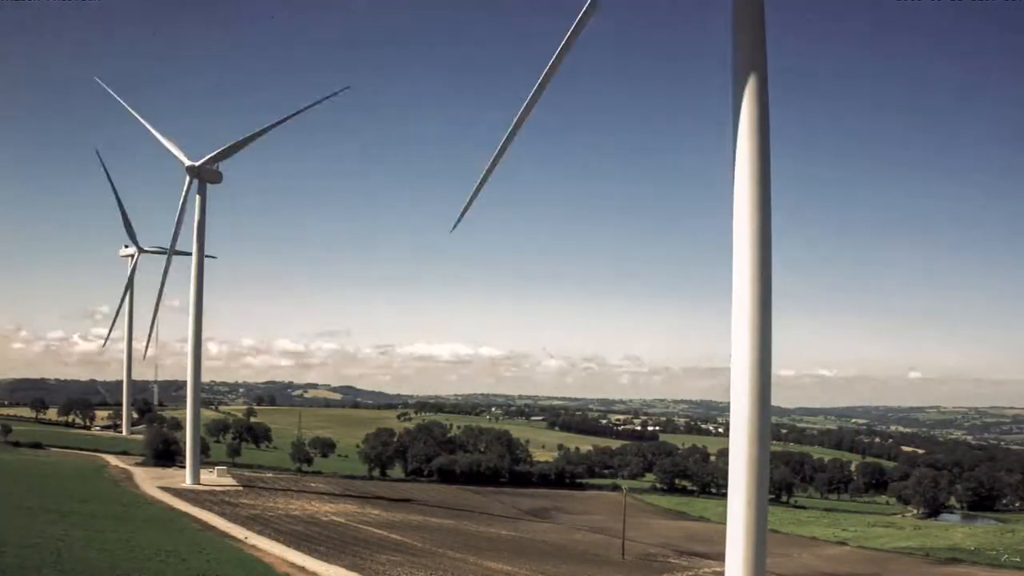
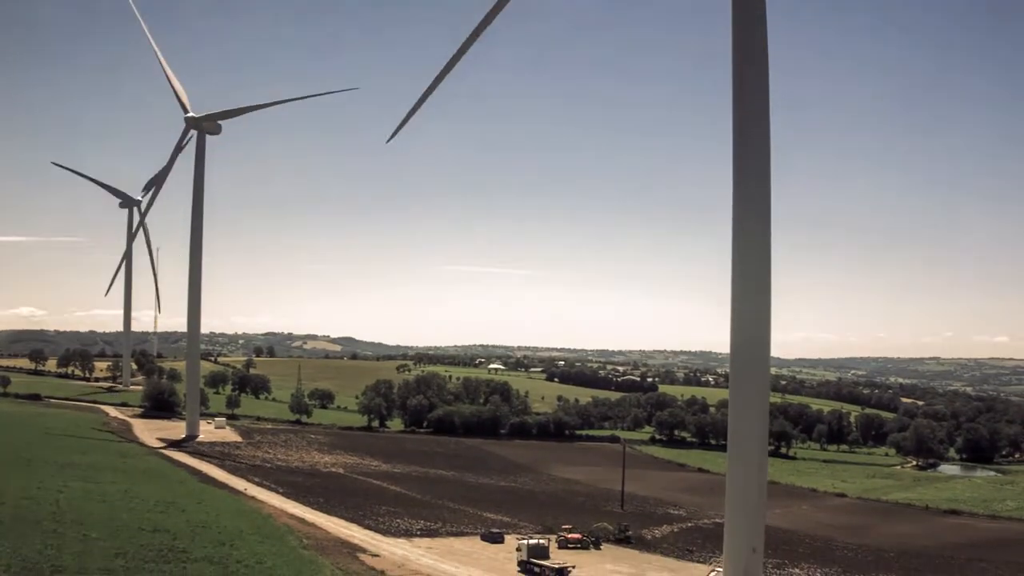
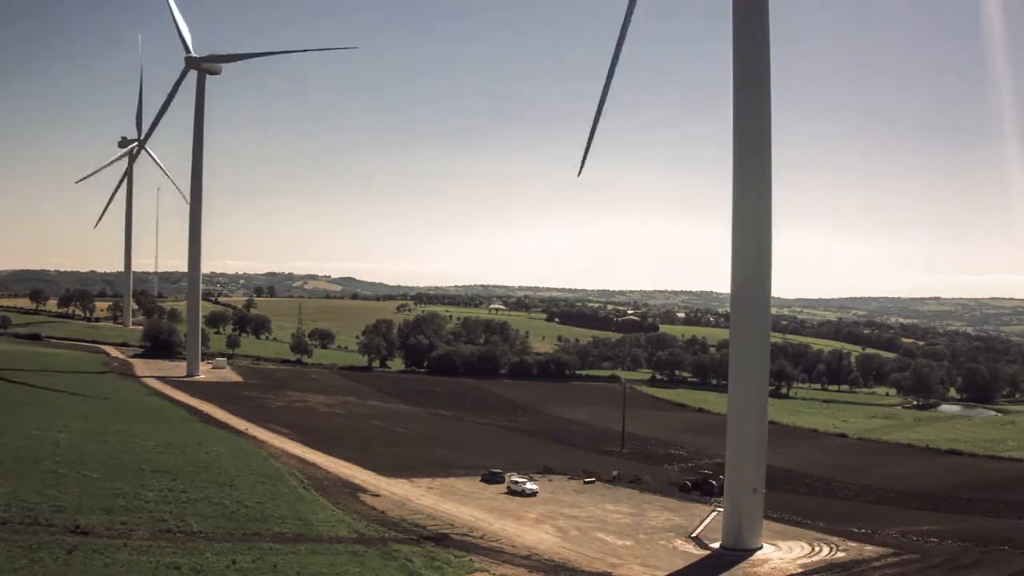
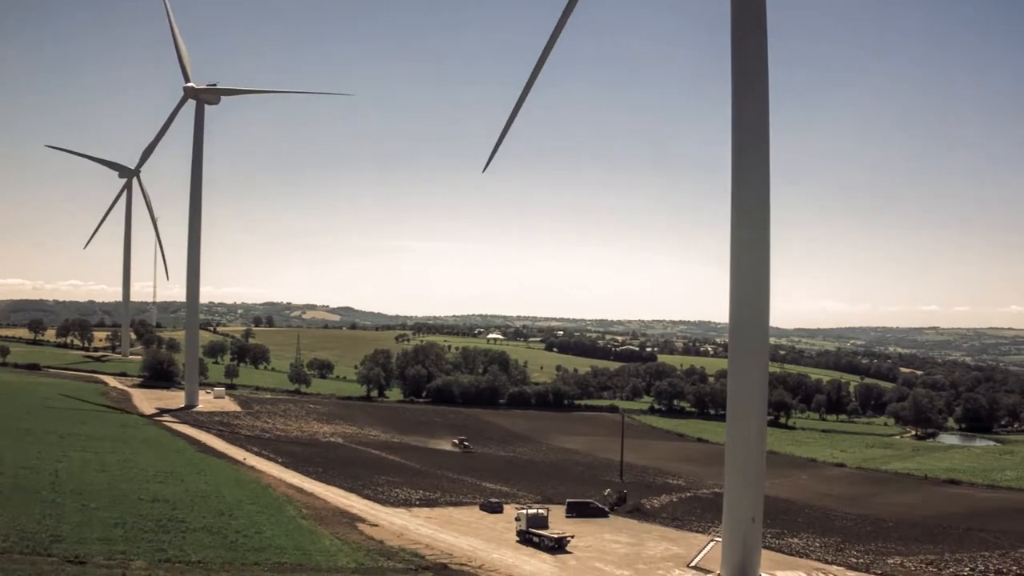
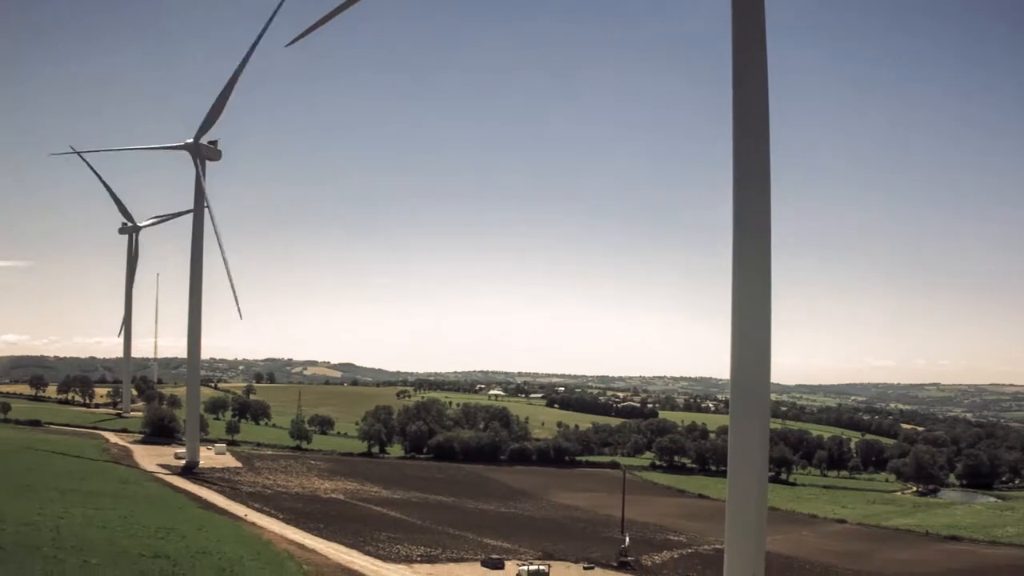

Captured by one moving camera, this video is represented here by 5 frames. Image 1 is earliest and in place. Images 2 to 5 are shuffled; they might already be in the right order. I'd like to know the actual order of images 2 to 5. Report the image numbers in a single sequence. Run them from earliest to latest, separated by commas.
5, 2, 4, 3
